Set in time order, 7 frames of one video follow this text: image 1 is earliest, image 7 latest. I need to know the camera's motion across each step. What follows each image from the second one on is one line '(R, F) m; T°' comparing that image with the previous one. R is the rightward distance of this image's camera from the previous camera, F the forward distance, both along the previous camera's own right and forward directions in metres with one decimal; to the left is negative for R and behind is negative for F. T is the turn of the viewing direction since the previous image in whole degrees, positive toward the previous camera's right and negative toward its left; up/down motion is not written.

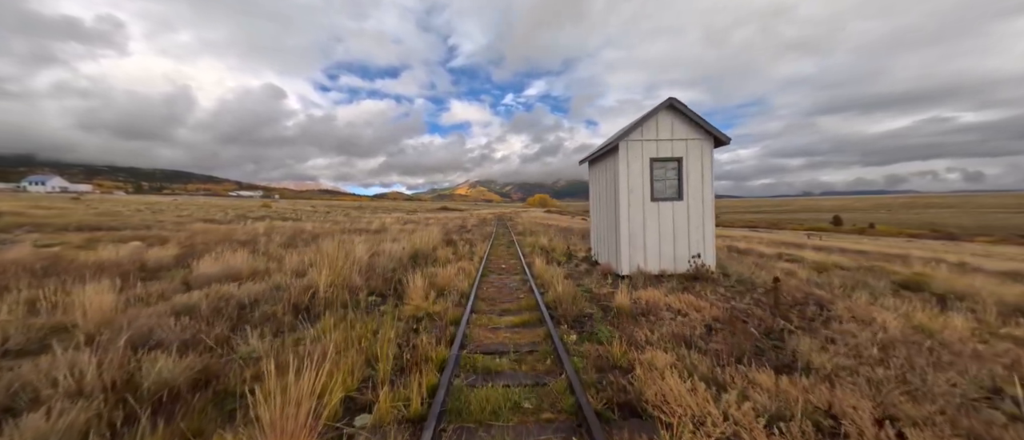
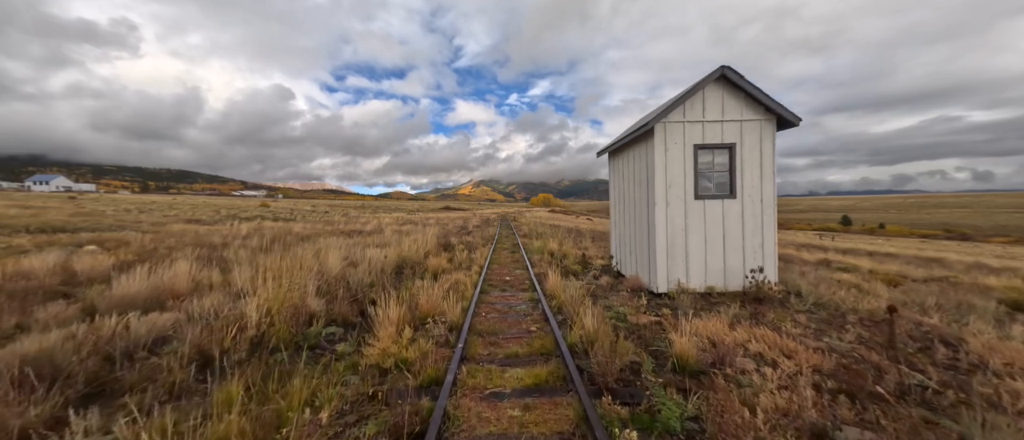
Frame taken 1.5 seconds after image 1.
(-0.1, +1.7) m; -1°
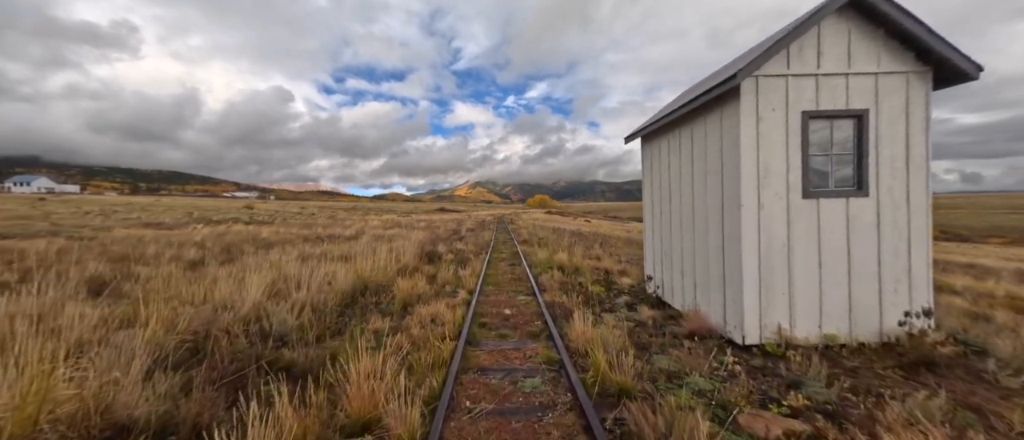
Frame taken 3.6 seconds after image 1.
(-0.1, +2.3) m; +1°
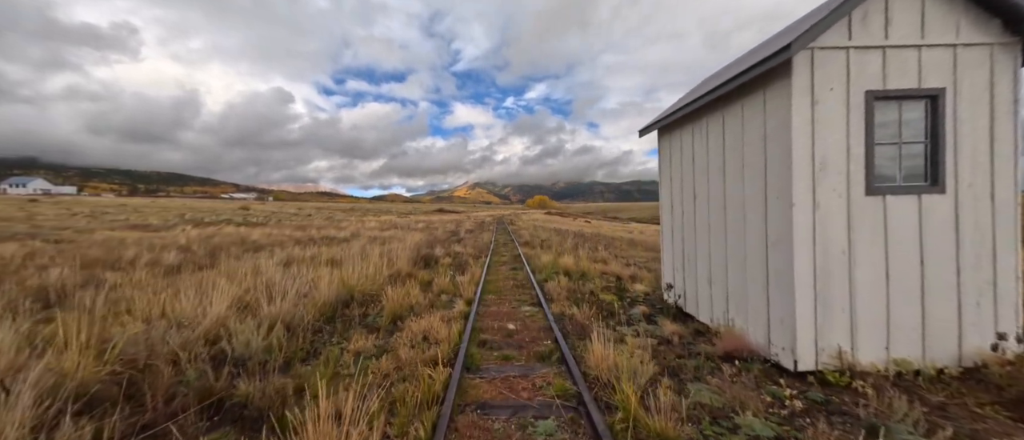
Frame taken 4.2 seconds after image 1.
(-0.1, +0.7) m; 0°
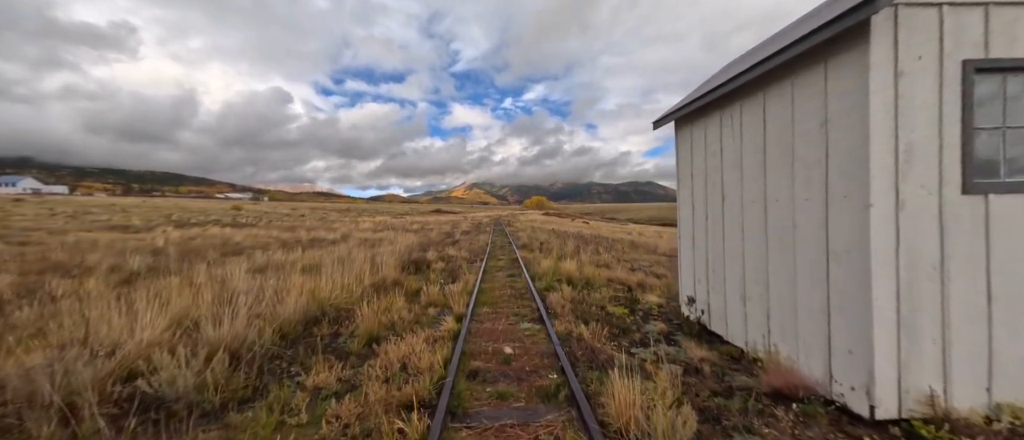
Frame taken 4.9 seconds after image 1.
(0.0, +0.8) m; 0°
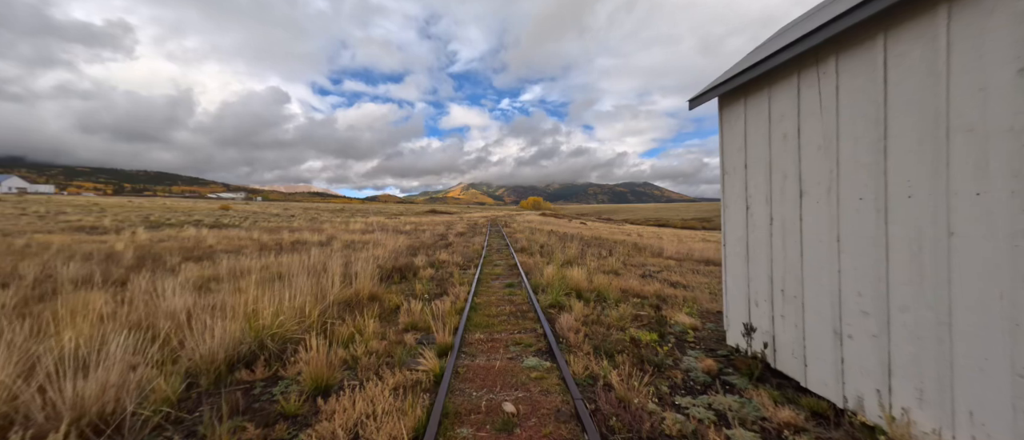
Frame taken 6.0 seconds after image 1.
(0.0, +1.2) m; +1°
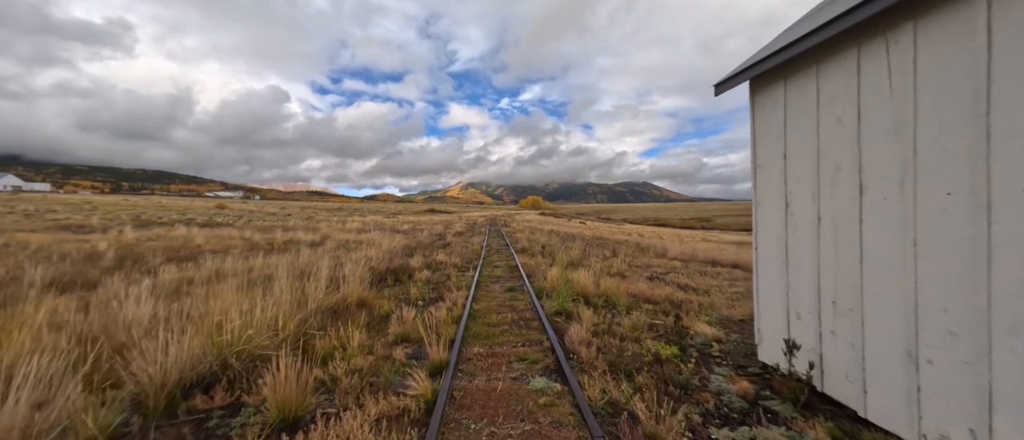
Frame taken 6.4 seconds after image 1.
(-0.1, +0.5) m; 0°
